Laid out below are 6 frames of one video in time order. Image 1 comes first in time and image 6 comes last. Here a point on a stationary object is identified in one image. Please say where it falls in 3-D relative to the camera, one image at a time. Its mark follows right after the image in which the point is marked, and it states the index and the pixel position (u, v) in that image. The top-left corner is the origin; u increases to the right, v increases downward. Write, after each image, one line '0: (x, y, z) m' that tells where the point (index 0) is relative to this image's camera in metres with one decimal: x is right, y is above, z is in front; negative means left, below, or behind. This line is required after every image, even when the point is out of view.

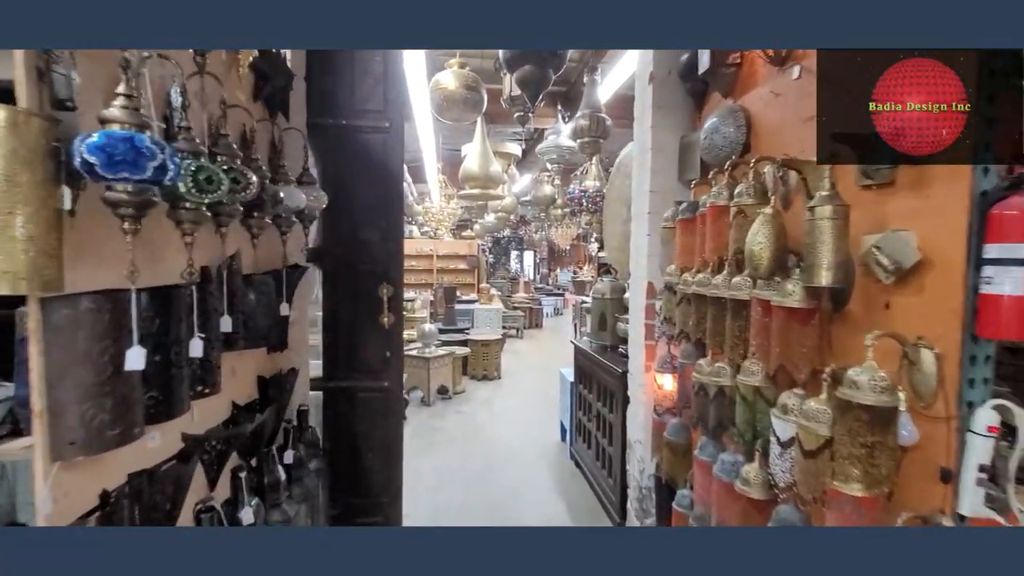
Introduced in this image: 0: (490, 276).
0: (-0.6, +0.3, +13.4) m
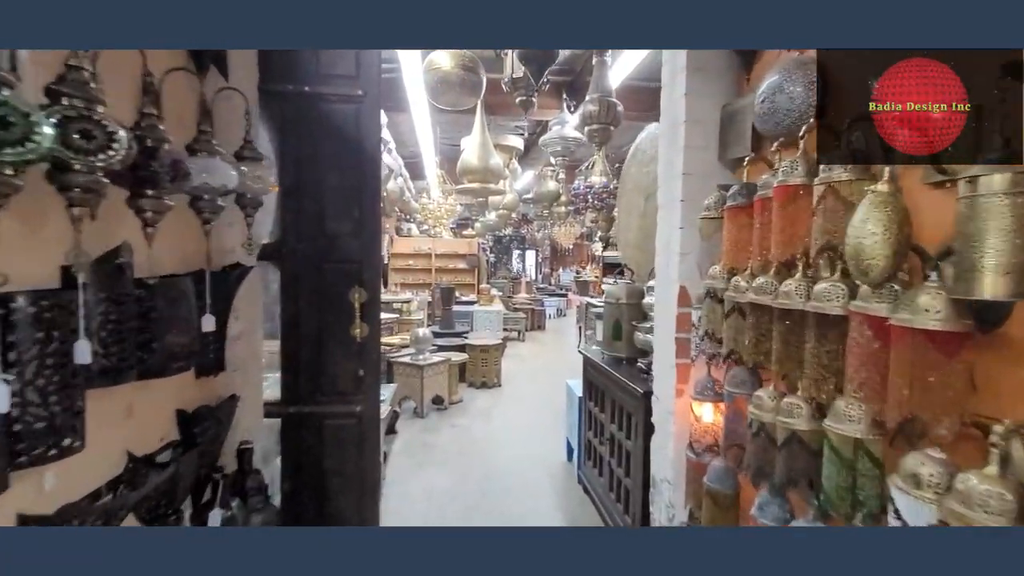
0: (-0.6, +0.3, +13.1) m
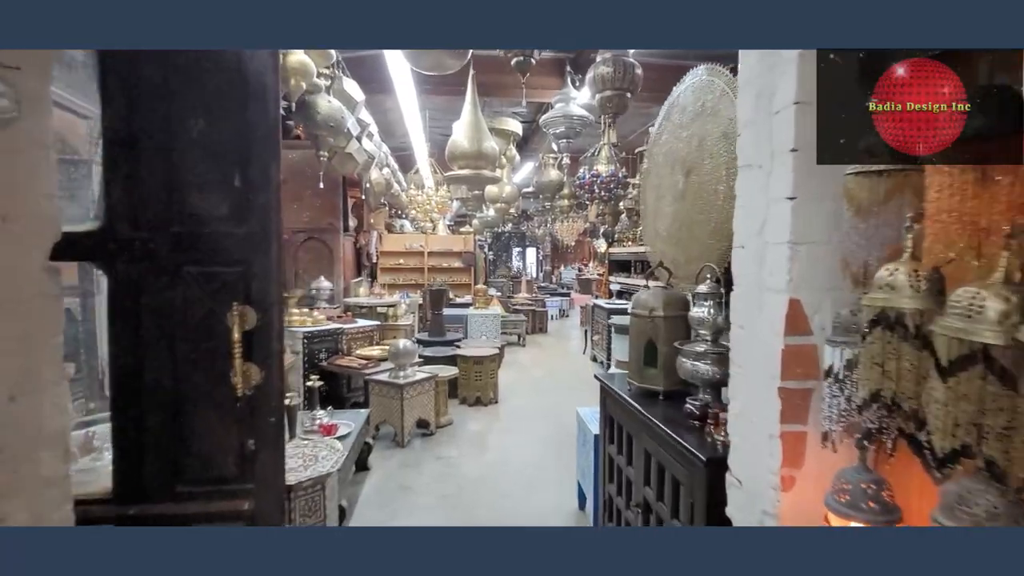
0: (-0.6, +0.3, +12.4) m
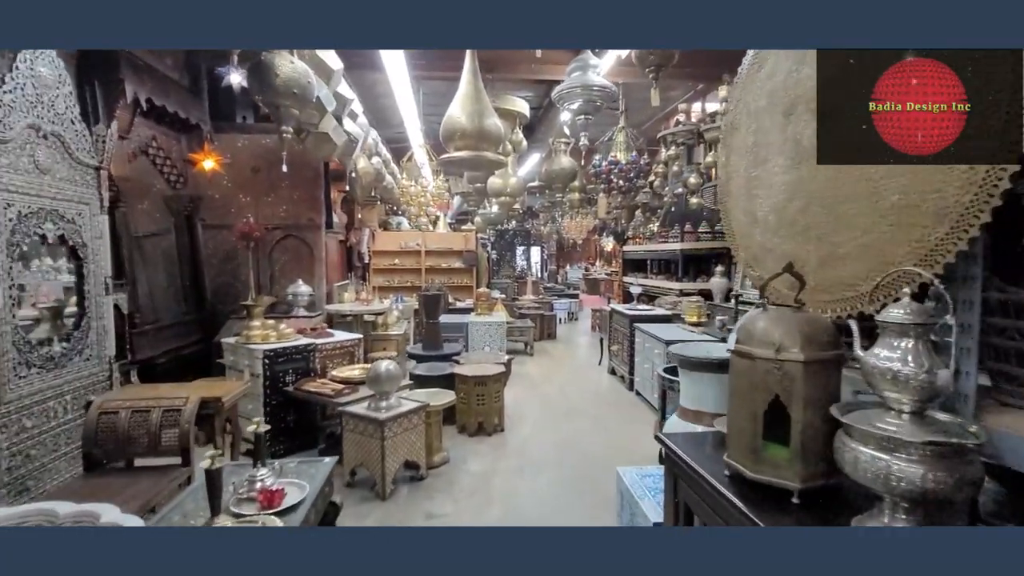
0: (-0.4, +0.3, +11.7) m
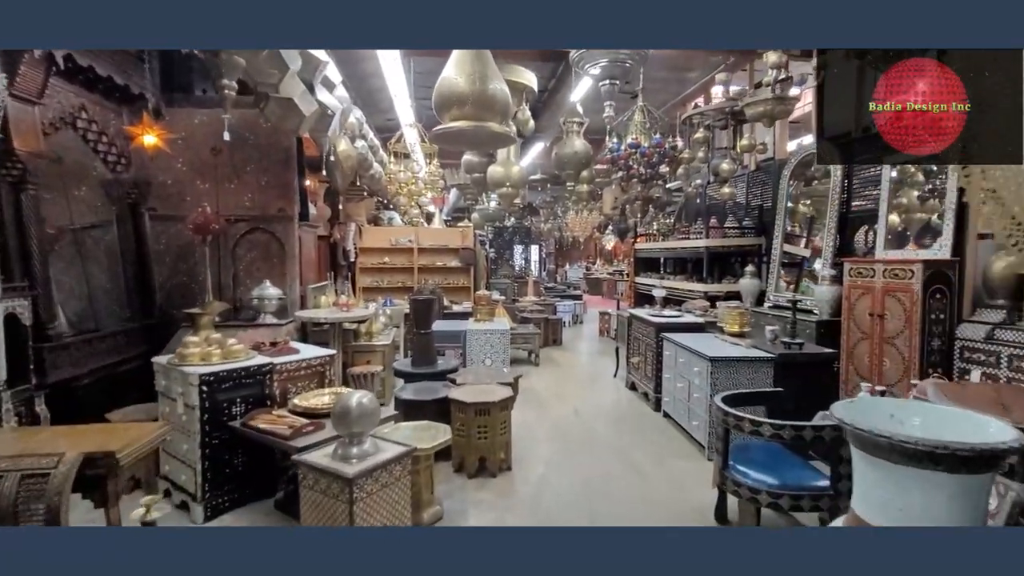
0: (-0.5, +0.3, +11.0) m
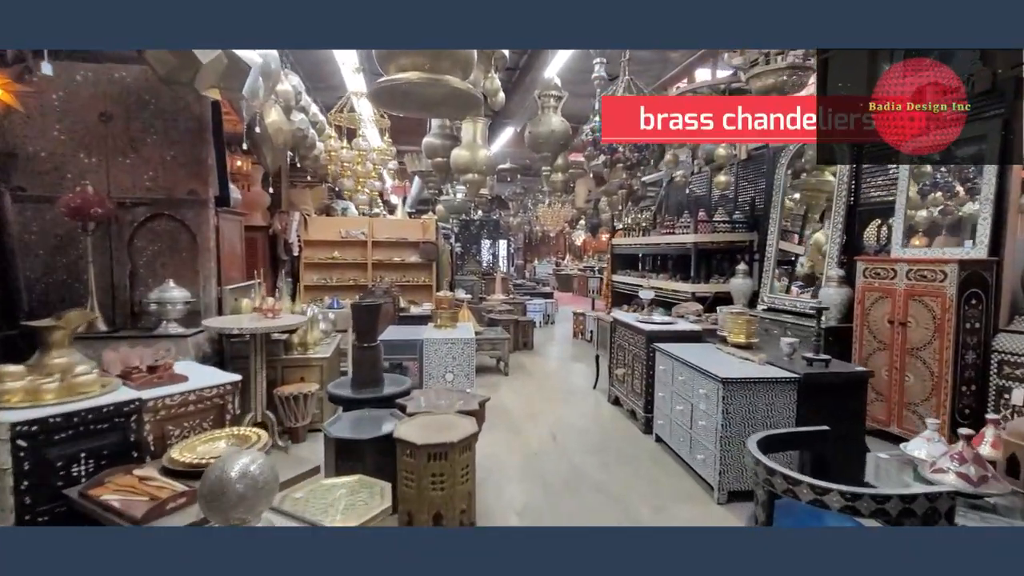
0: (-1.1, +0.3, +10.3) m
